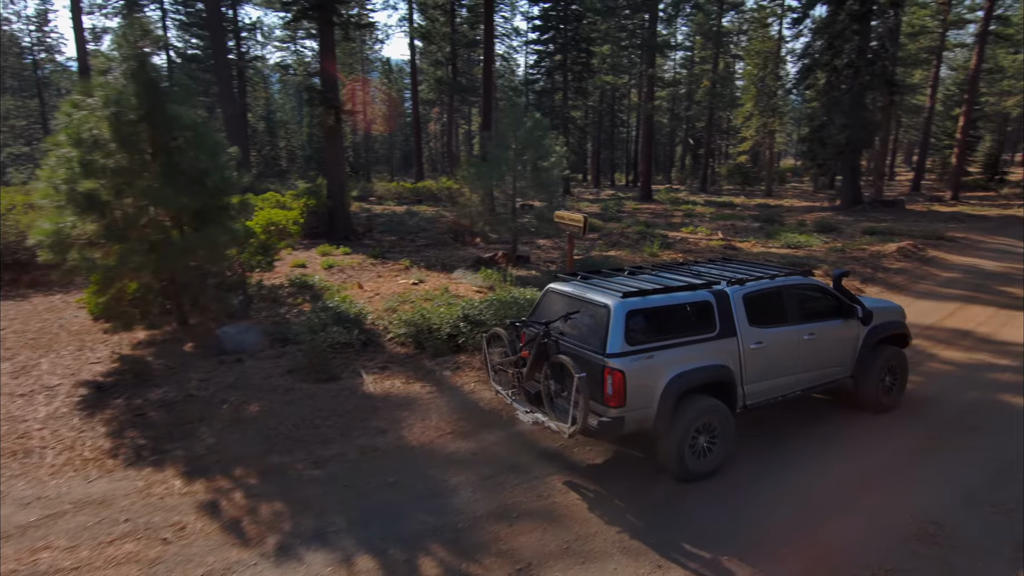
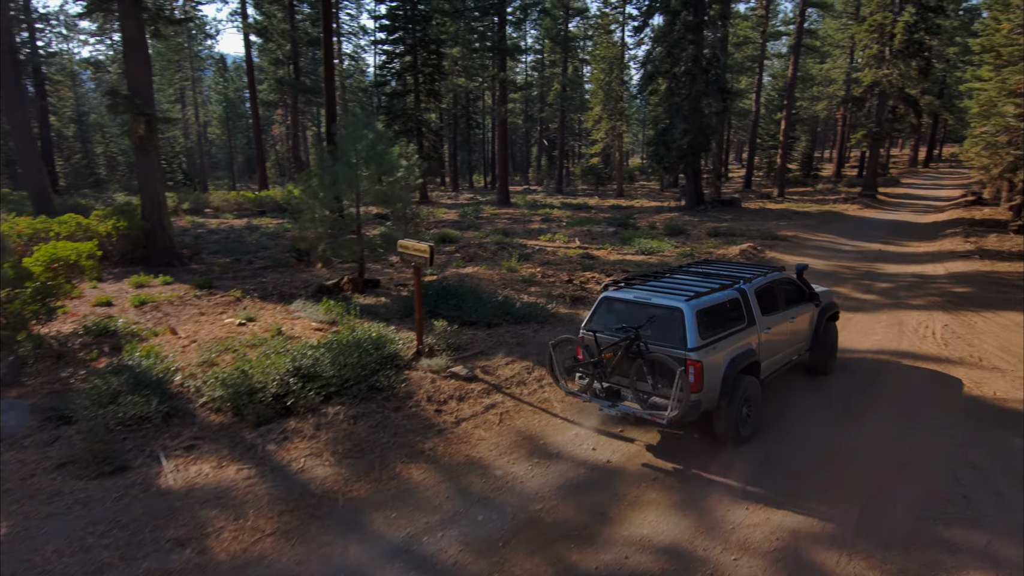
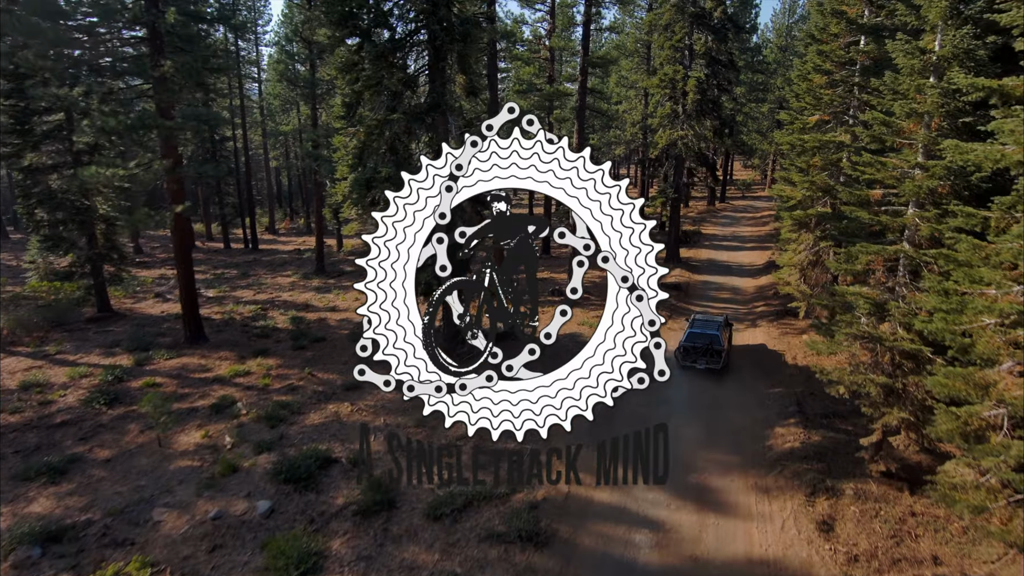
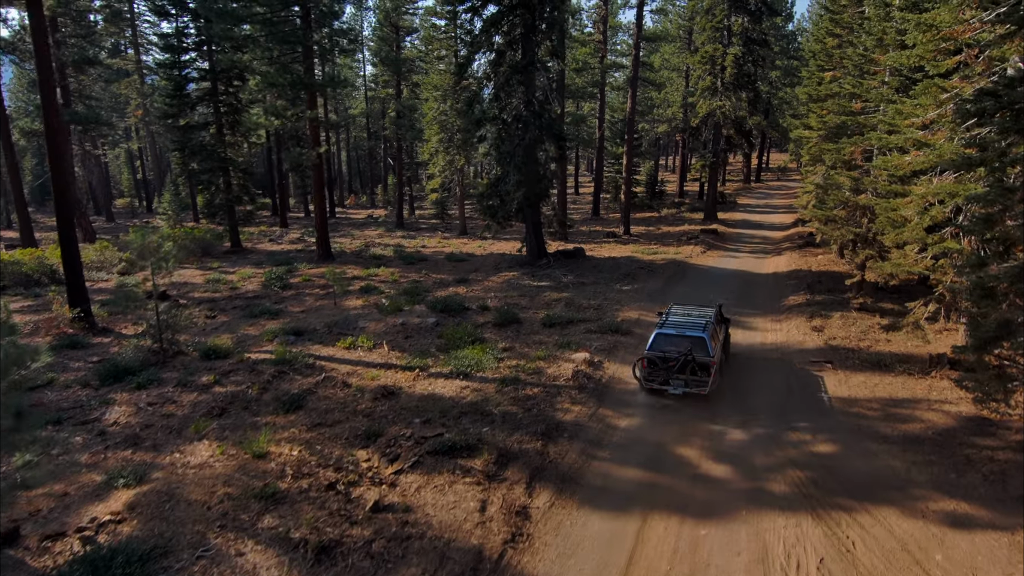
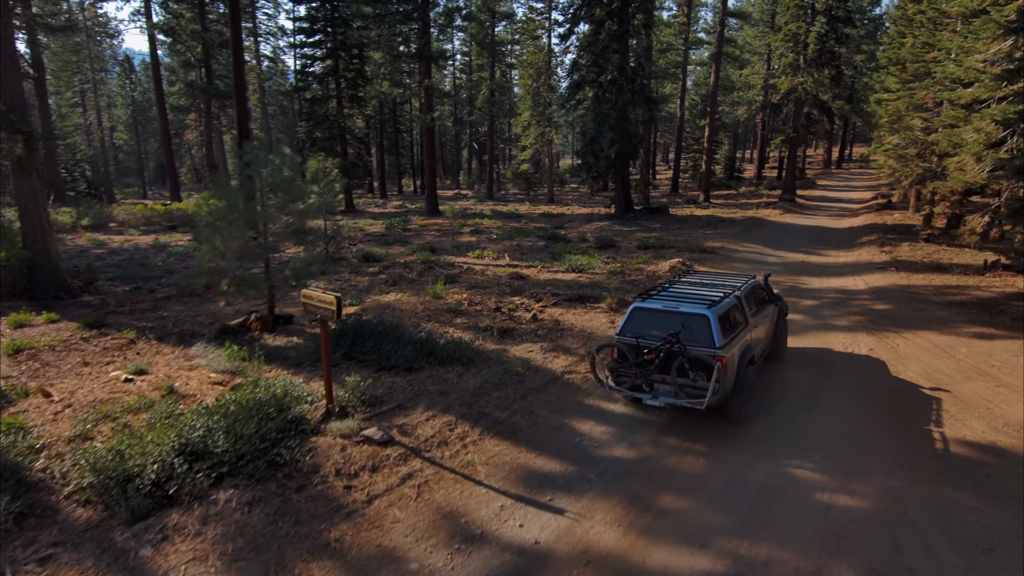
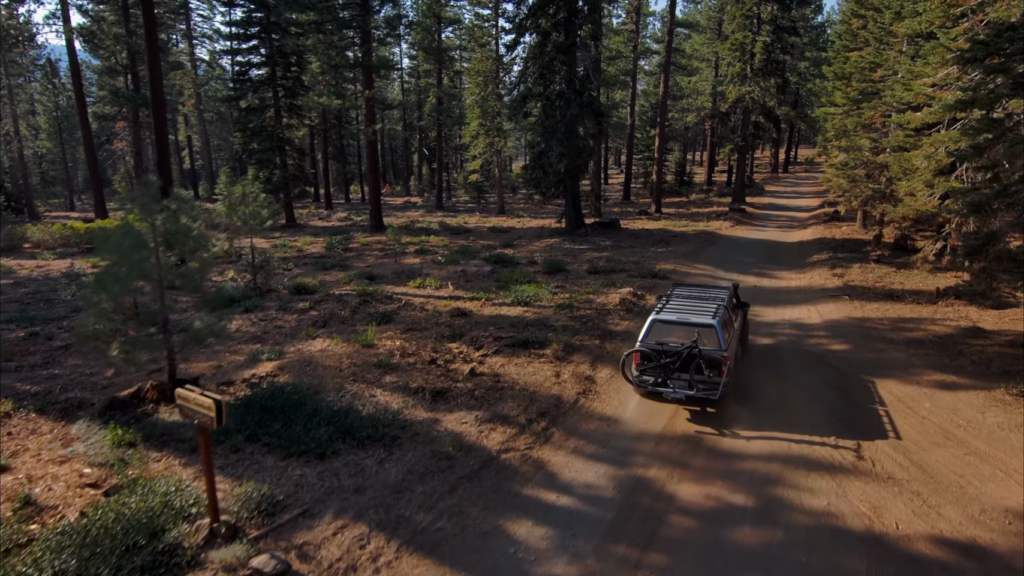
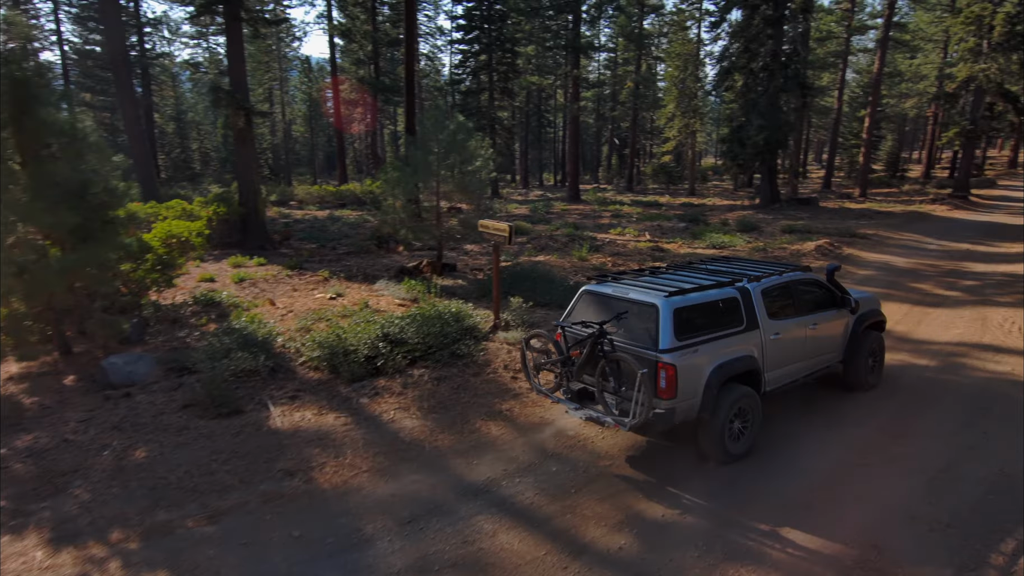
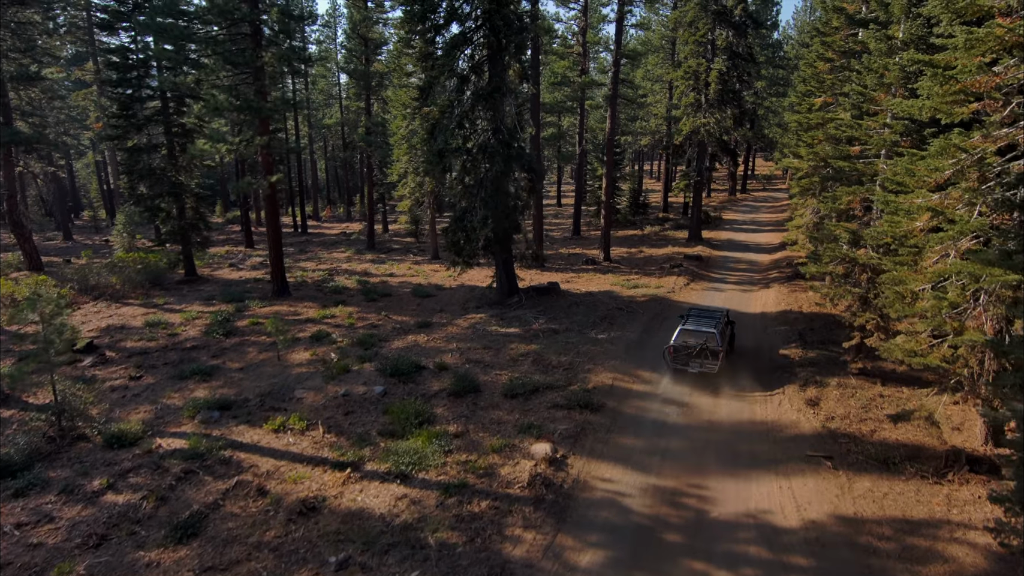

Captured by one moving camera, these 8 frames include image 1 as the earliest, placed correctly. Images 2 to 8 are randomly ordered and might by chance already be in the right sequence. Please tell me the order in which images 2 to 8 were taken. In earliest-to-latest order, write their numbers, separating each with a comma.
7, 2, 5, 6, 4, 8, 3
